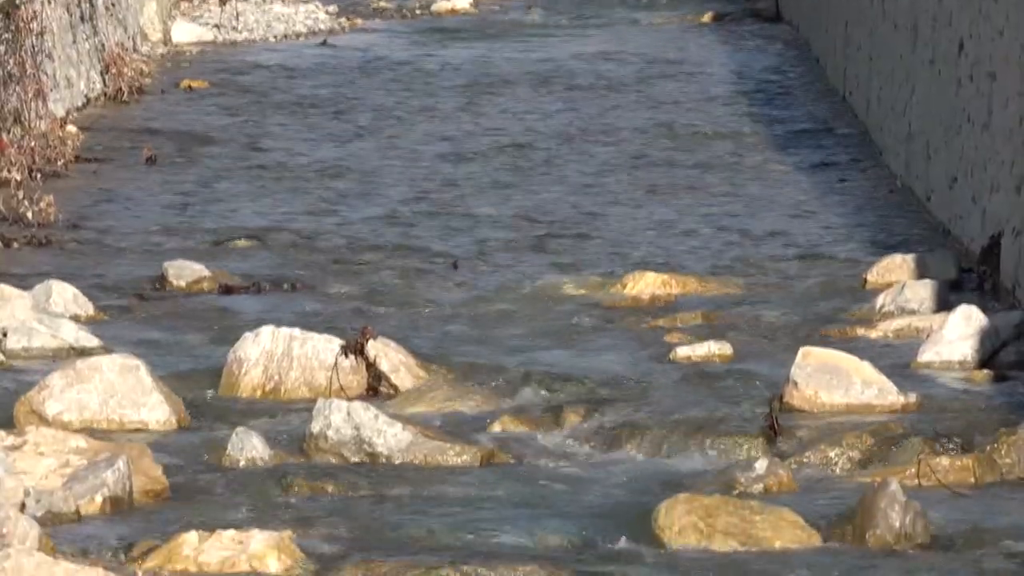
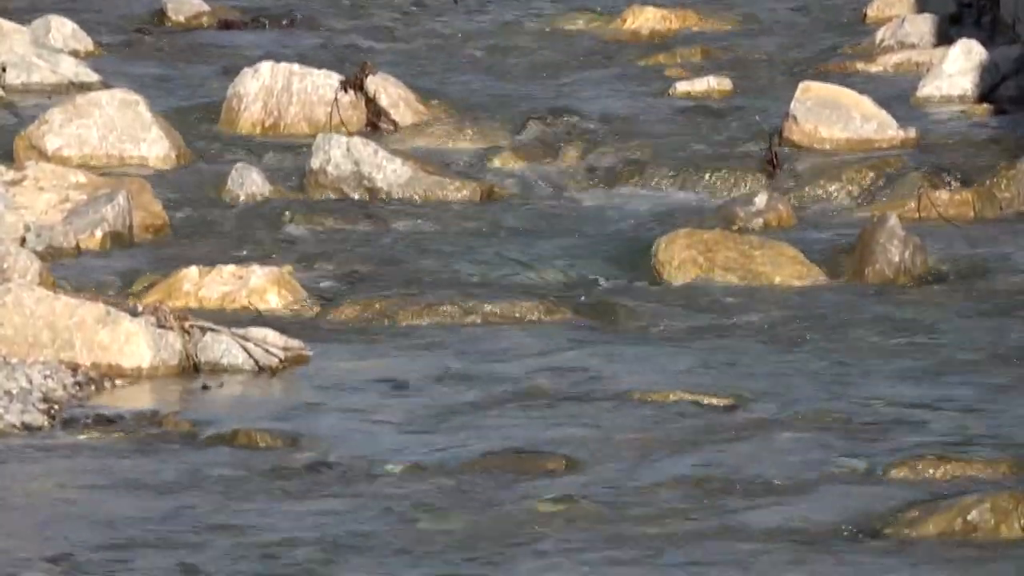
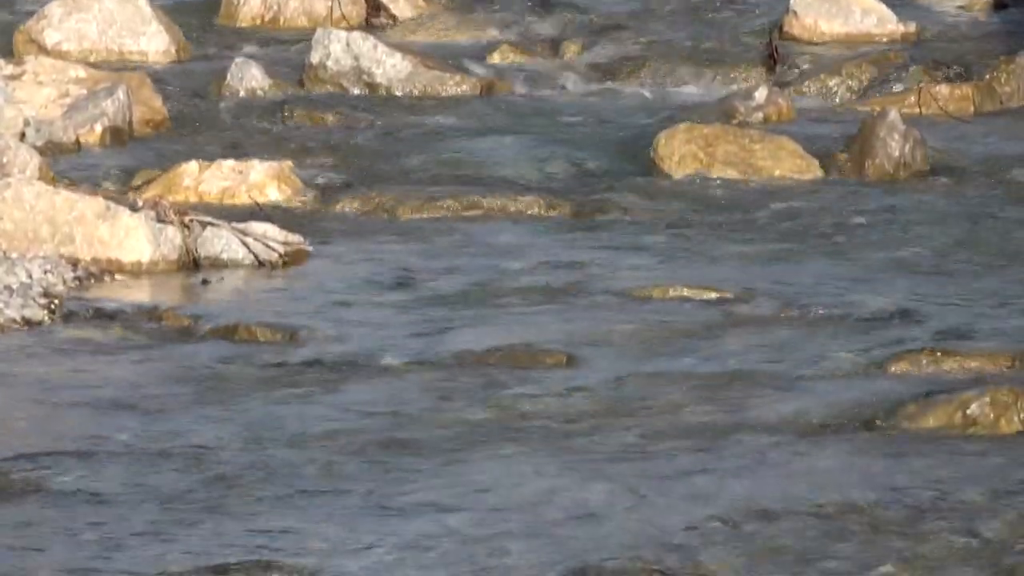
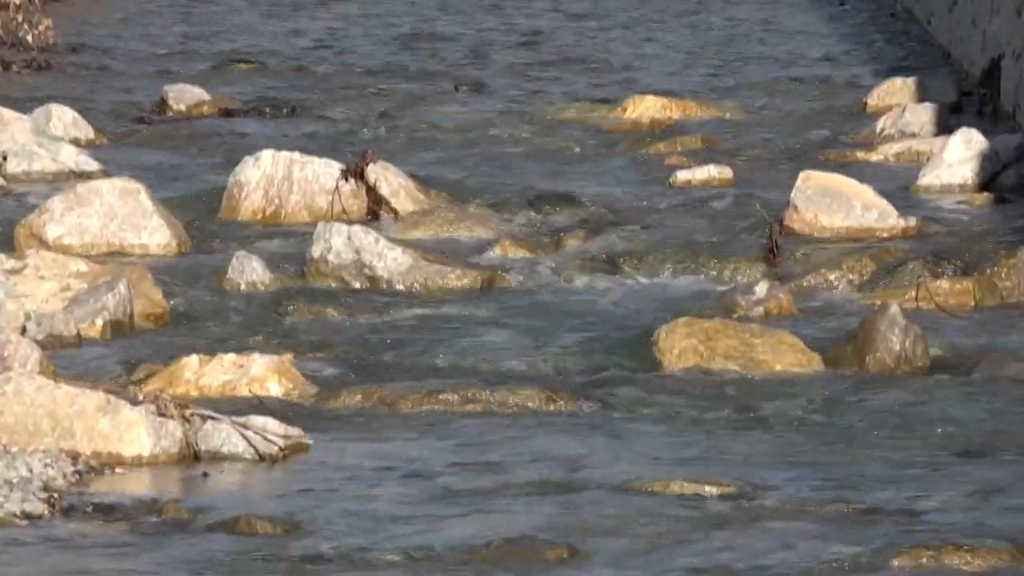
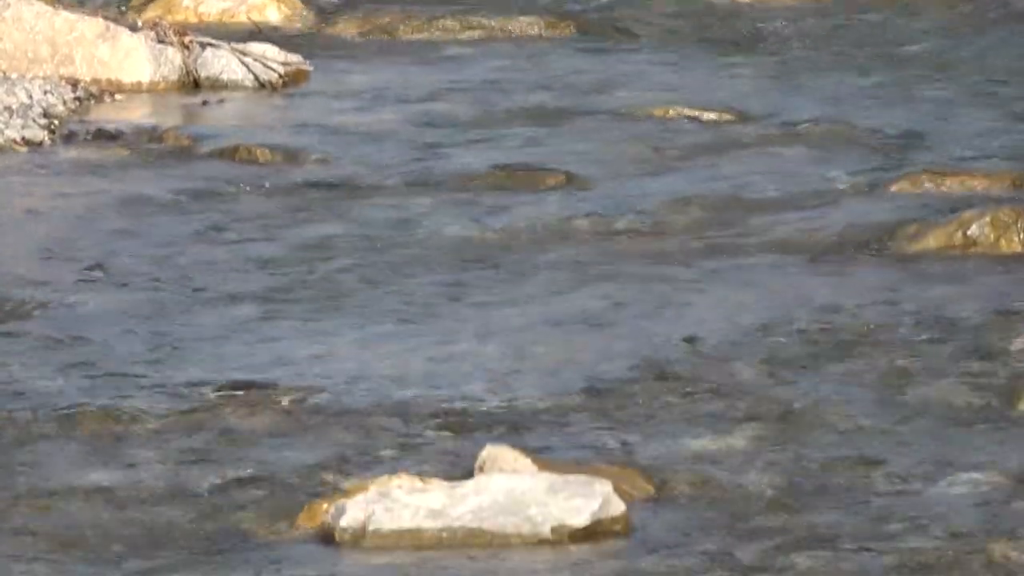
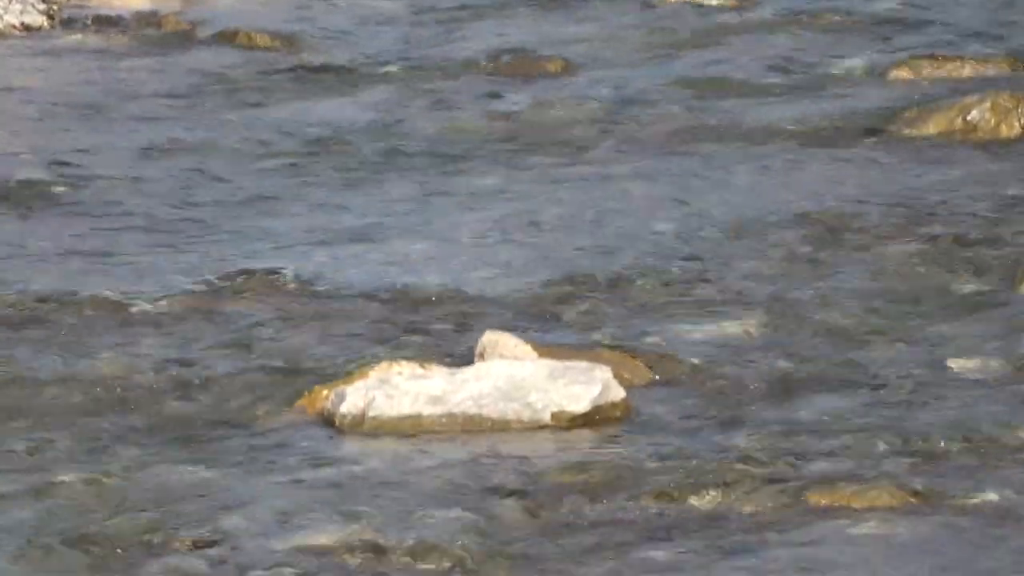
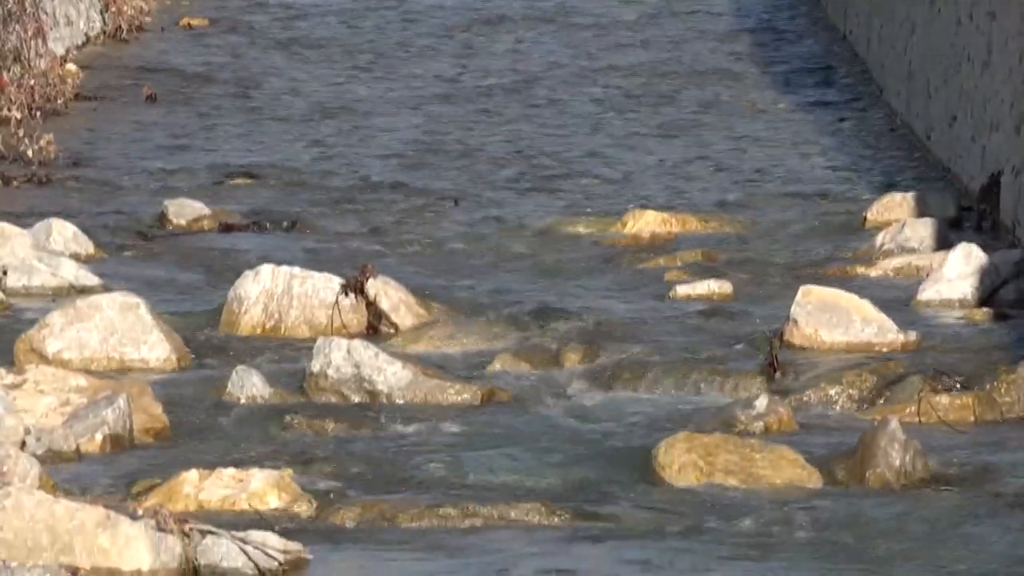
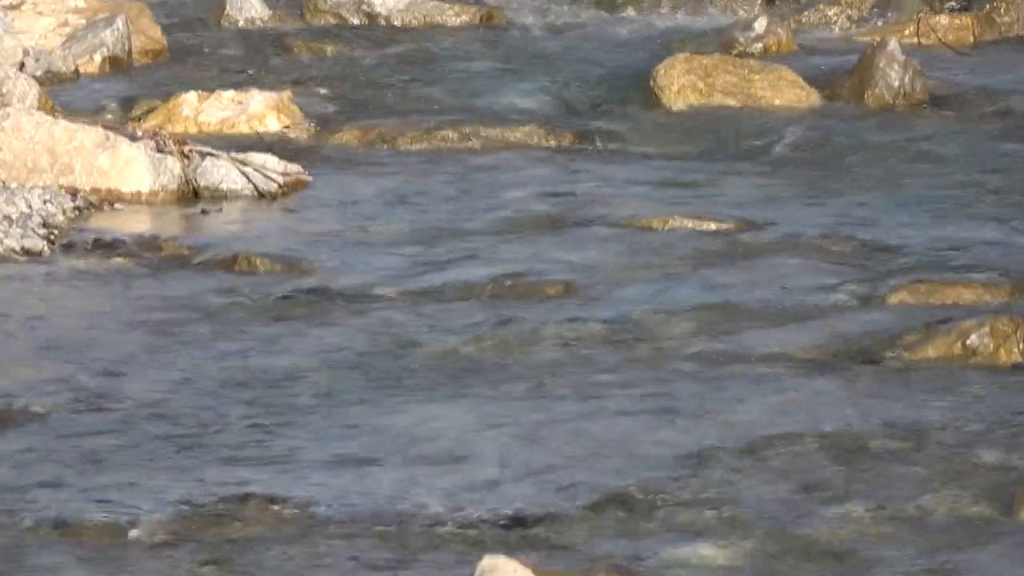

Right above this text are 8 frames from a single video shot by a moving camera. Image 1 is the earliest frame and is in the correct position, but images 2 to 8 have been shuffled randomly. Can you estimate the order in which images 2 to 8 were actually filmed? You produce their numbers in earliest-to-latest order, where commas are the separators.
7, 4, 2, 3, 8, 5, 6
